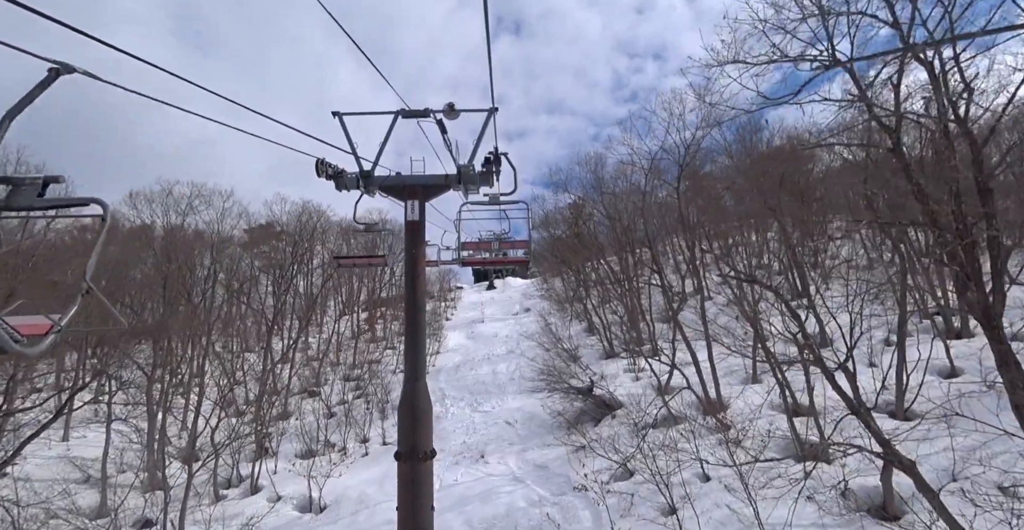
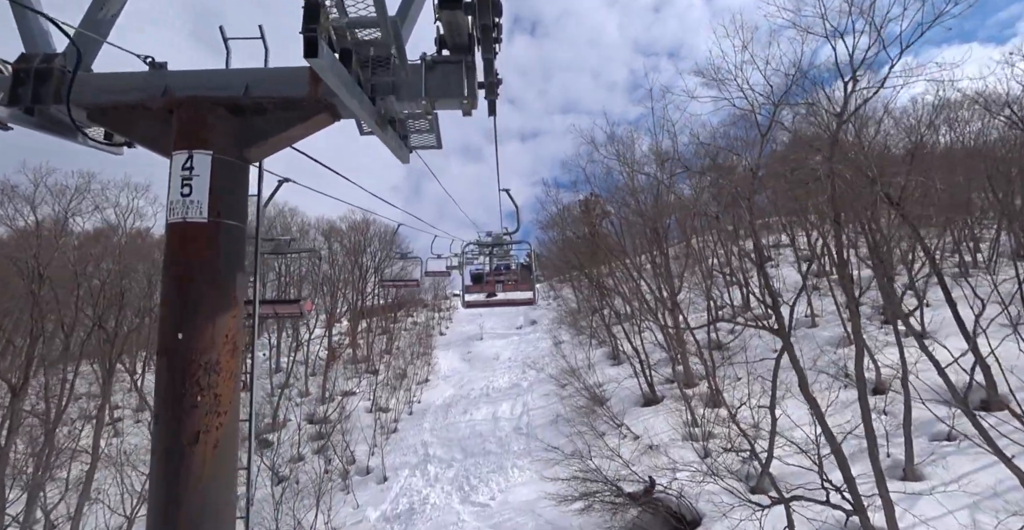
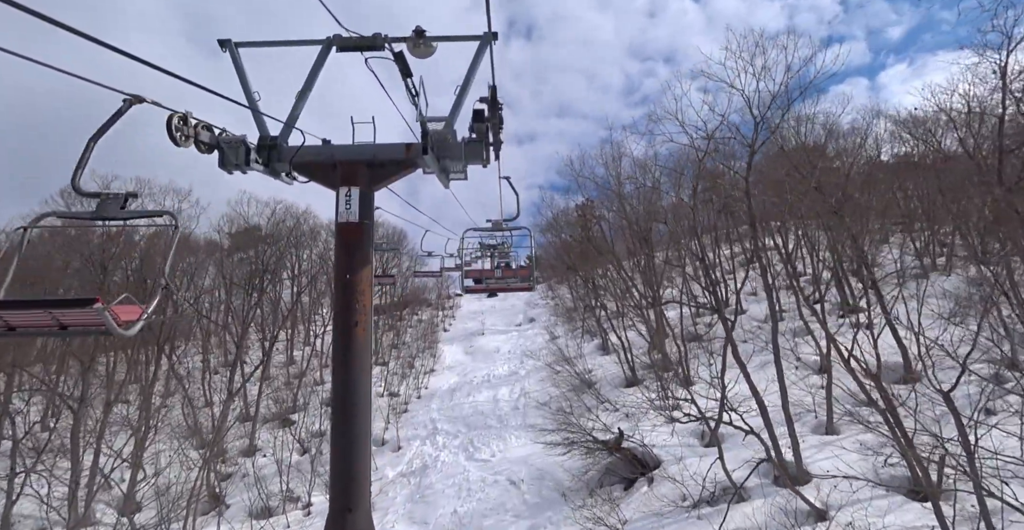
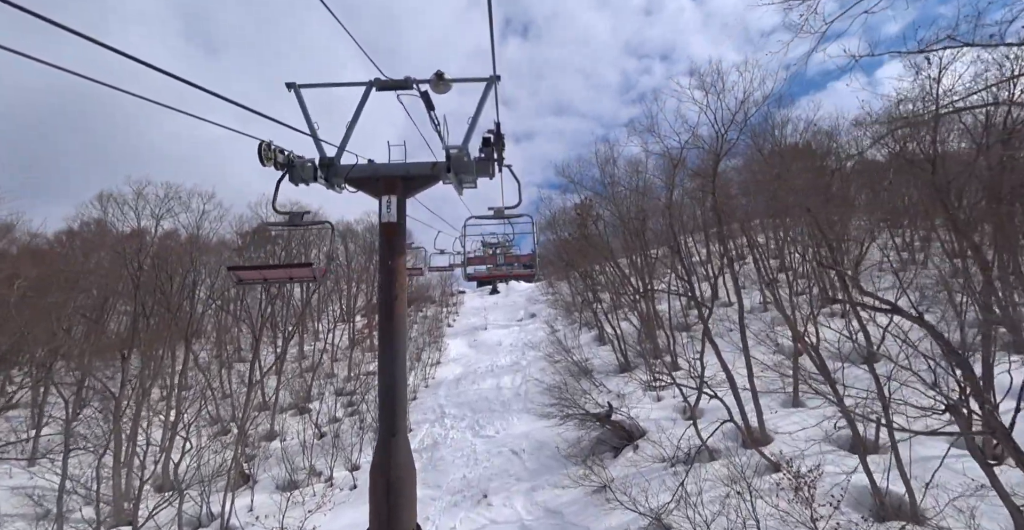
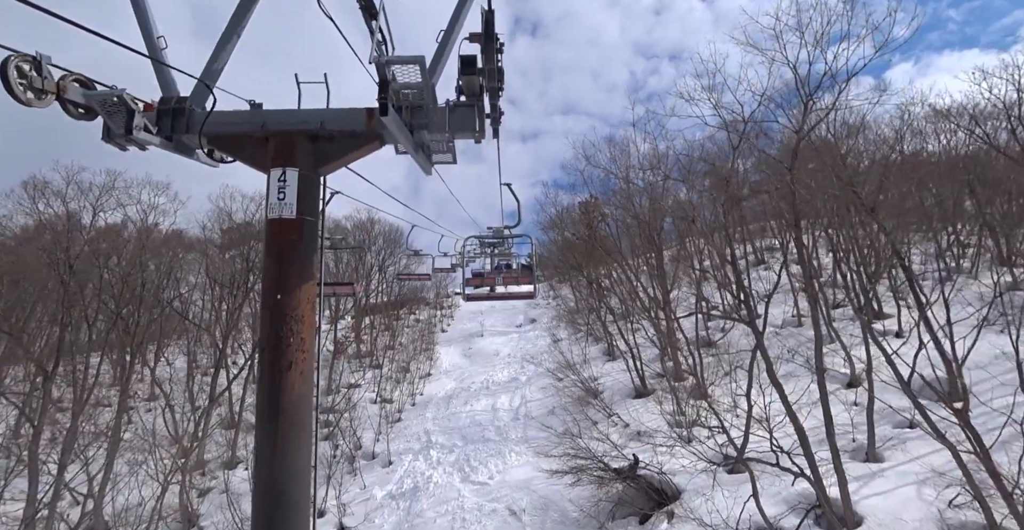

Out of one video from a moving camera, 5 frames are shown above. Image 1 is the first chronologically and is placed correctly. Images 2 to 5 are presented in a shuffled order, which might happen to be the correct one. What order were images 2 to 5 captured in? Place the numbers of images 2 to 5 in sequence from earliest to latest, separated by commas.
4, 3, 5, 2
